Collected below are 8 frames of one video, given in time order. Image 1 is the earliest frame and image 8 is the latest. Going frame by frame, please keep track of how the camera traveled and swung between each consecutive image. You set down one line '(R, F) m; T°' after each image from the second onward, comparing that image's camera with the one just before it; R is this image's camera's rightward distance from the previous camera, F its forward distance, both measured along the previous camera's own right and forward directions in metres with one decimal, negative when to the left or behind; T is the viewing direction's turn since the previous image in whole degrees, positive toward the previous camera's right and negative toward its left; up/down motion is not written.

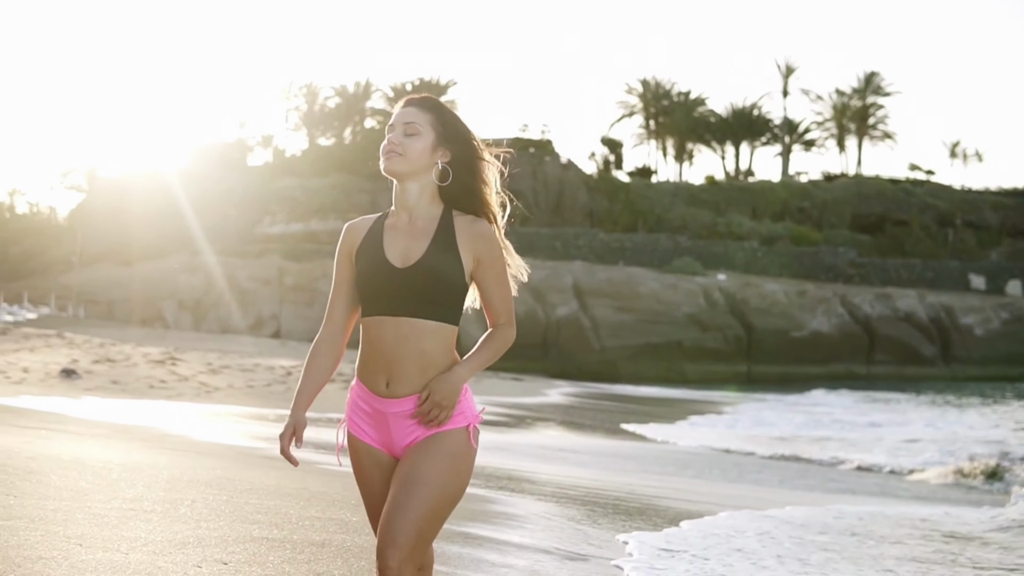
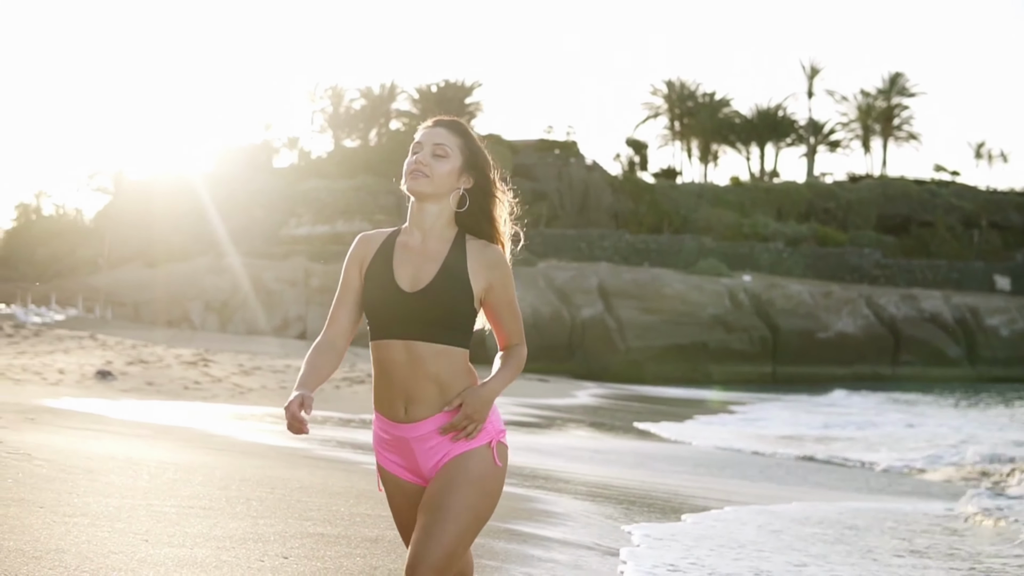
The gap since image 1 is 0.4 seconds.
(0.0, -0.1) m; -1°
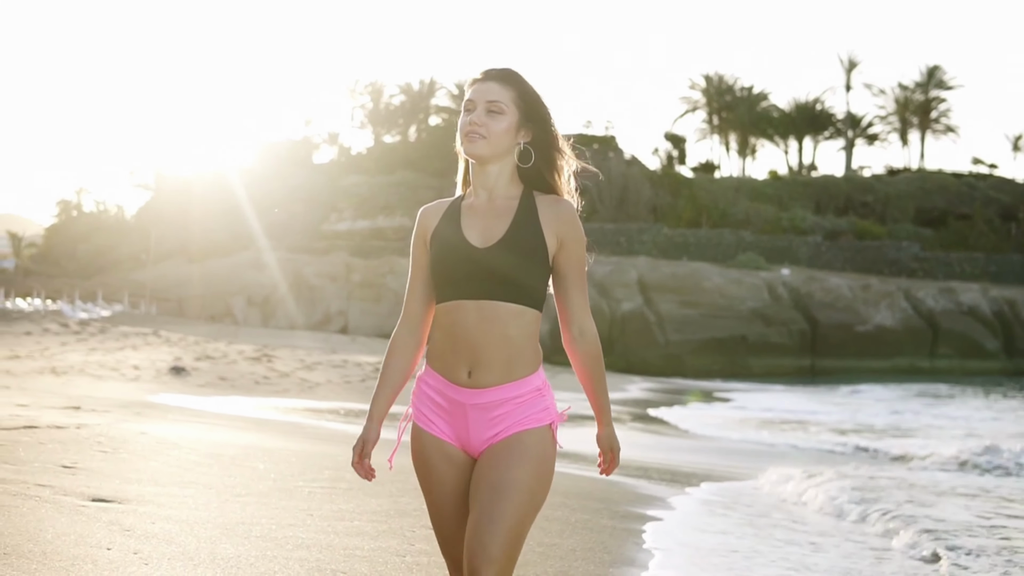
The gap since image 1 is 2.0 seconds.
(-0.1, -0.5) m; -2°
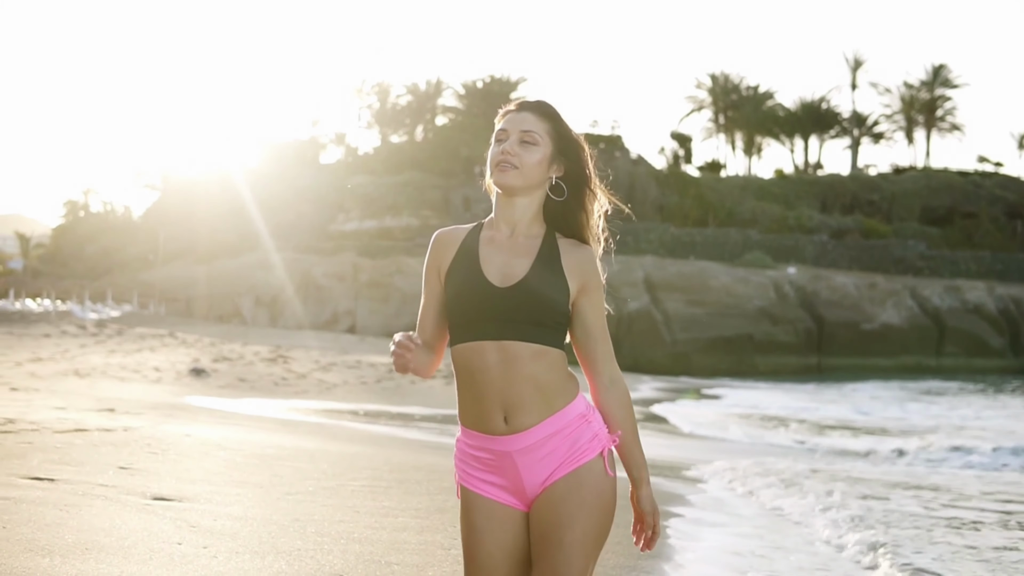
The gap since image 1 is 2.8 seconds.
(-0.1, -0.2) m; 0°
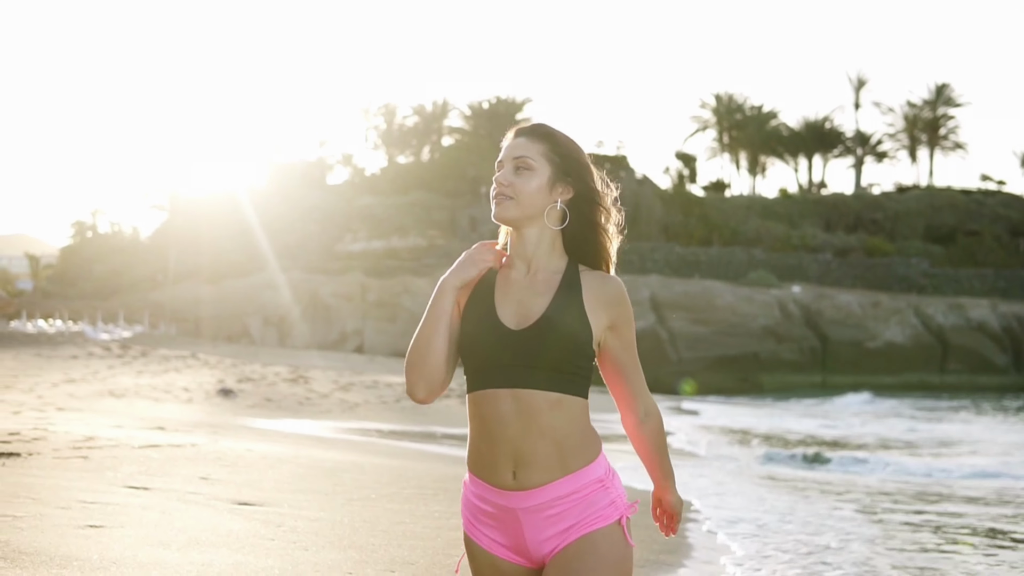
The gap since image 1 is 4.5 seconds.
(-0.1, -0.5) m; 0°
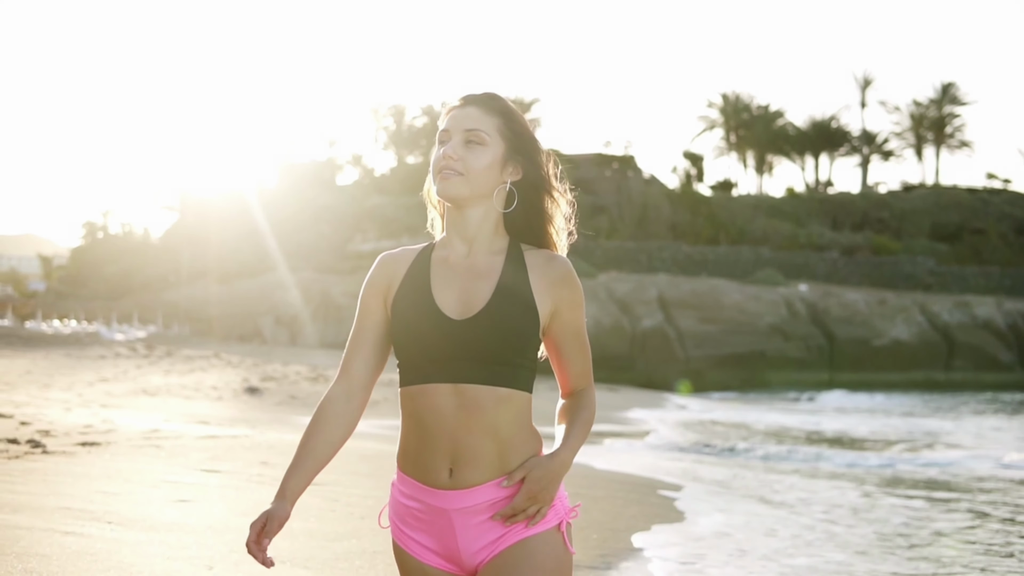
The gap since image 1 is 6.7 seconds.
(-0.1, -0.5) m; 0°
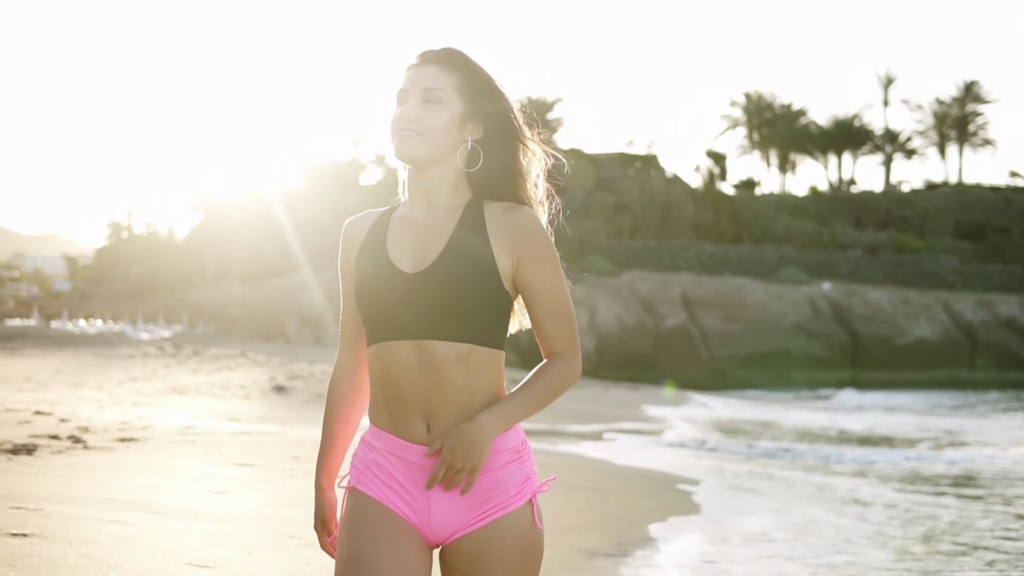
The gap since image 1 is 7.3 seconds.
(0.0, -0.2) m; -1°
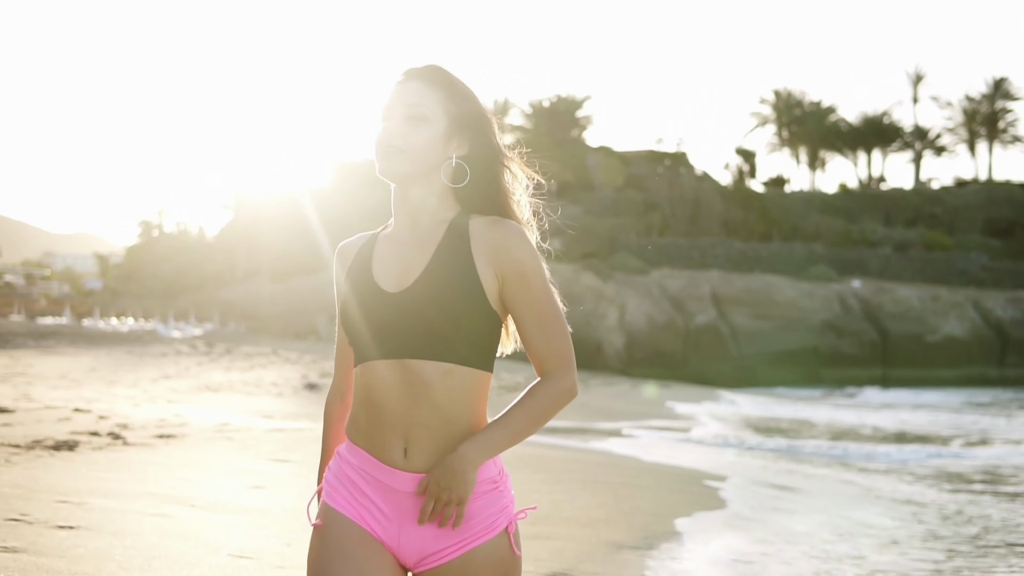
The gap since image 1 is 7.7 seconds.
(0.0, -0.1) m; -1°
